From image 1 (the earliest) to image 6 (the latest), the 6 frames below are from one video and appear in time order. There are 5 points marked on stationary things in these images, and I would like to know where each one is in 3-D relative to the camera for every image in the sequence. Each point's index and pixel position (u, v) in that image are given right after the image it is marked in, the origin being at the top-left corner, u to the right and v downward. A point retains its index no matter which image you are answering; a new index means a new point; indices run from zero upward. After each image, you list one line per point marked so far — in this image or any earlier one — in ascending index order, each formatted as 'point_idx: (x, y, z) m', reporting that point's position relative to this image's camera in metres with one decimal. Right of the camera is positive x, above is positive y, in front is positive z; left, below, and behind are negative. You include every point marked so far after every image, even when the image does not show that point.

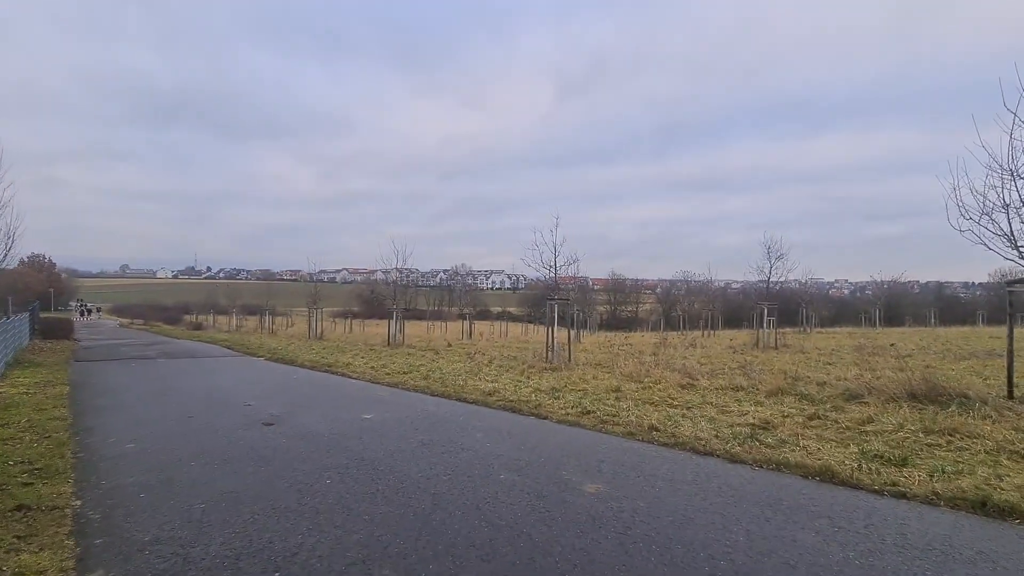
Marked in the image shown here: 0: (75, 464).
0: (-4.6, -1.9, +5.2) m
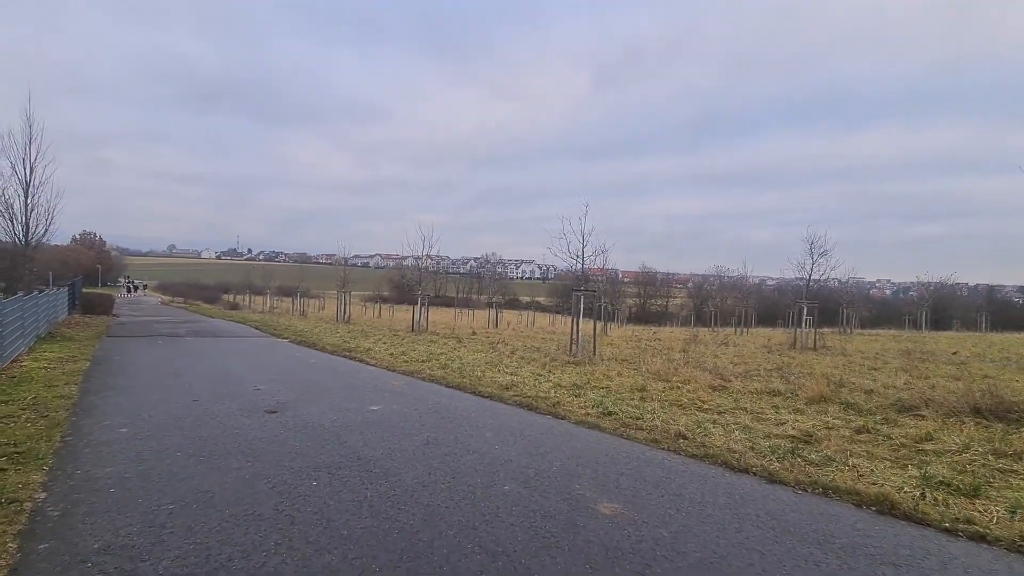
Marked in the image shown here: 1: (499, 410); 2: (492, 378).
0: (-4.6, -1.6, +4.9) m
1: (-0.2, -1.8, +7.3) m
2: (-0.4, -1.9, +10.6) m
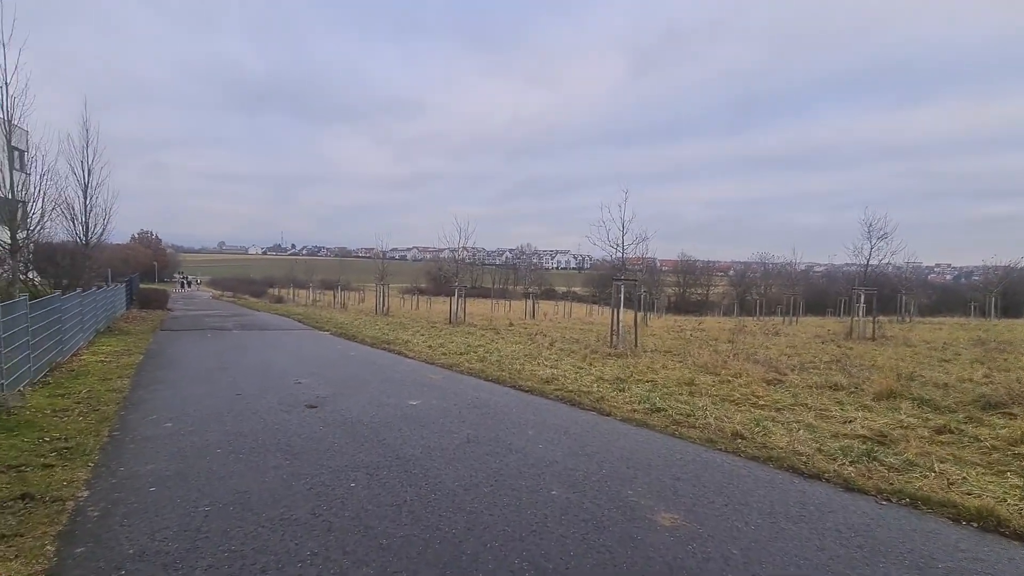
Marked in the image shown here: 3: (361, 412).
0: (-4.1, -1.6, +5.0) m
1: (+0.4, -1.7, +7.0) m
2: (+0.4, -1.7, +10.3) m
3: (-2.0, -1.6, +6.4) m
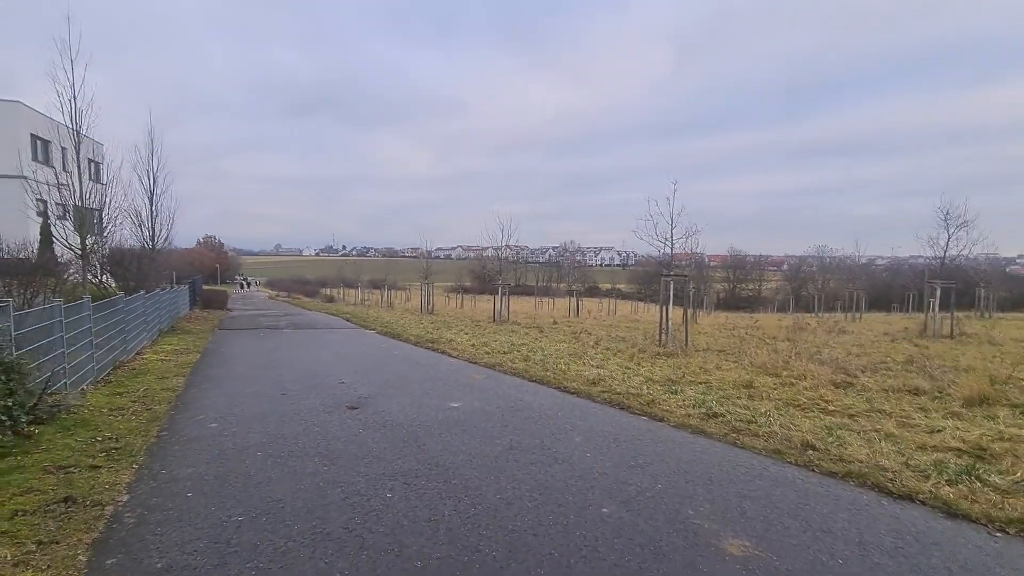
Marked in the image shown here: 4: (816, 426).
0: (-3.7, -1.6, +5.0) m
1: (+1.0, -1.6, +6.7) m
2: (+1.3, -1.7, +9.9) m
3: (-1.4, -1.6, +6.2) m
4: (+3.9, -1.7, +6.2) m
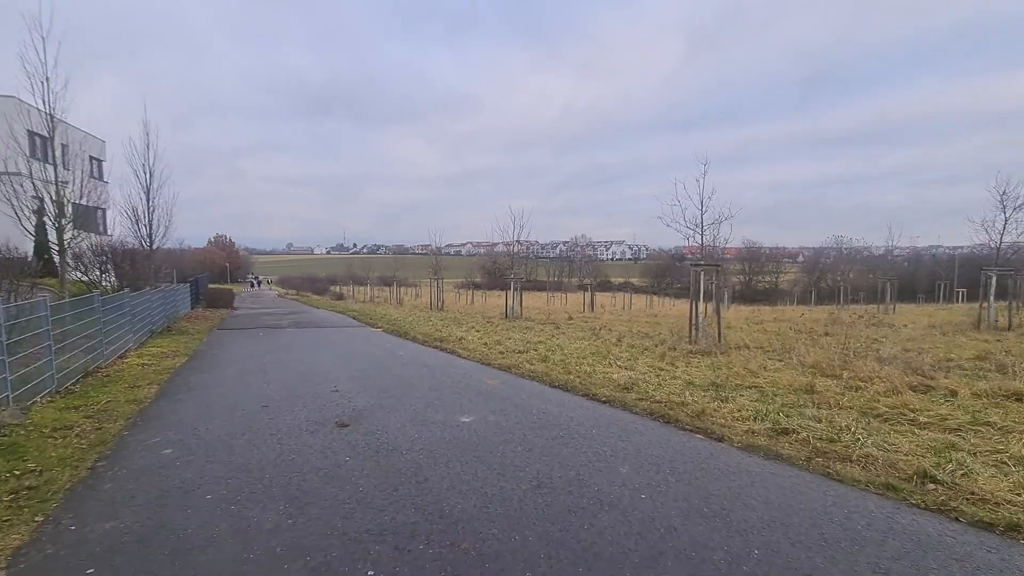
0: (-3.4, -1.6, +3.9) m
1: (+1.3, -1.5, +5.5) m
2: (+1.6, -1.5, +8.7) m
3: (-1.2, -1.5, +5.1) m
4: (+4.1, -1.6, +5.0) m
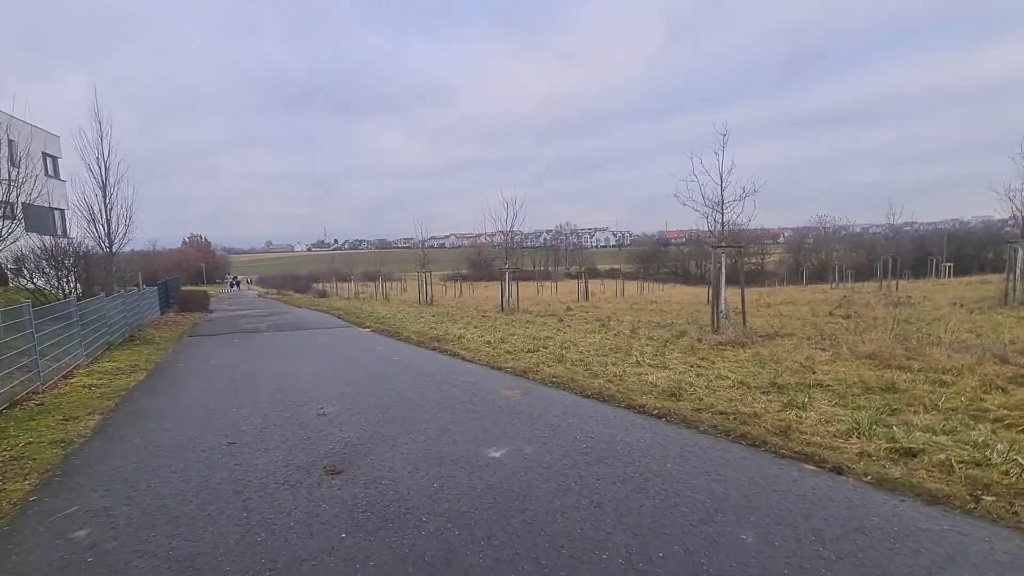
0: (-3.0, -1.6, +2.5) m
1: (+1.7, -1.4, +4.2) m
2: (+1.9, -1.3, +7.4) m
3: (-0.8, -1.5, +3.8) m
4: (+4.5, -1.4, +3.8) m
